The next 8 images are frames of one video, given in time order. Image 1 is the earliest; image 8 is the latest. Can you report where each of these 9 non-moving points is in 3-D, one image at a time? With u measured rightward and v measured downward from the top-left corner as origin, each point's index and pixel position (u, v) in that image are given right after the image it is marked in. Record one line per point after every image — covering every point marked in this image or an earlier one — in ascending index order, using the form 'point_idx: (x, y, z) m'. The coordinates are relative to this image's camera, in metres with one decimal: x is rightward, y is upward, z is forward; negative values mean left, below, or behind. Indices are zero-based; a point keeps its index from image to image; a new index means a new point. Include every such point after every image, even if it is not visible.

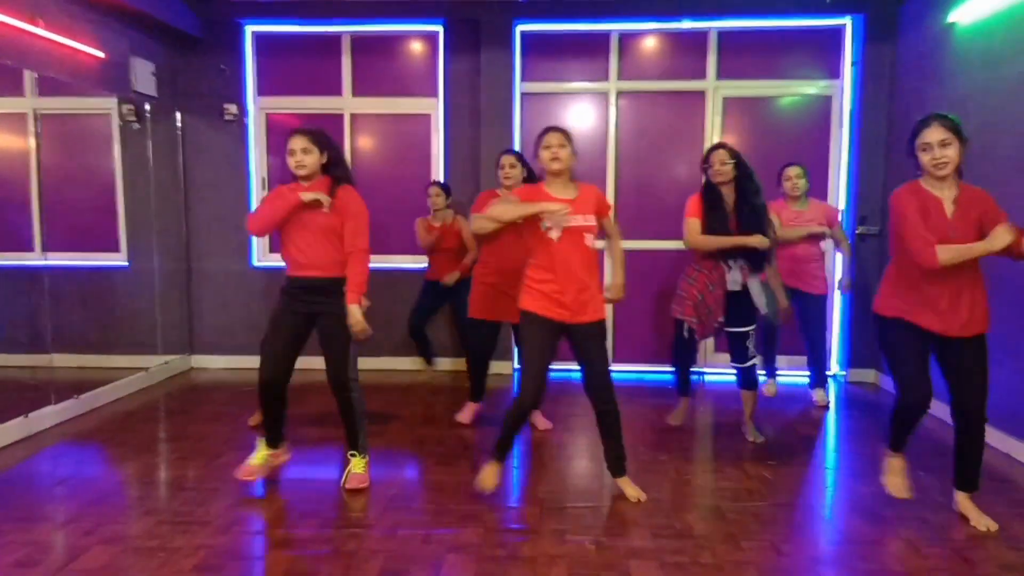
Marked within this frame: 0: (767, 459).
0: (+1.0, -0.7, +3.2) m
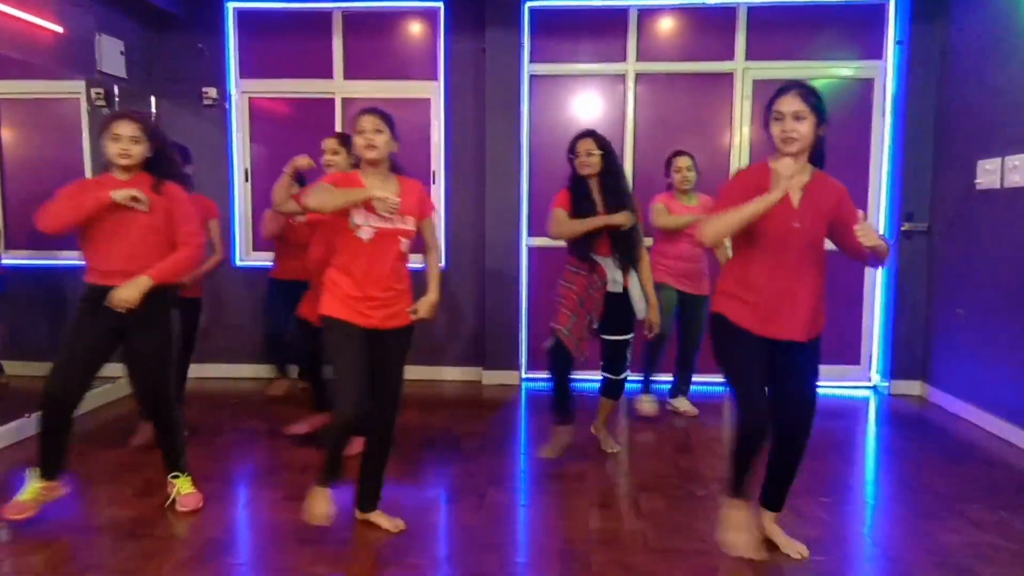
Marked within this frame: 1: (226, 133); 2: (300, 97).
0: (+1.1, -0.7, +2.8) m
1: (-1.6, +0.9, +4.4) m
2: (-1.2, +1.1, +4.5) m
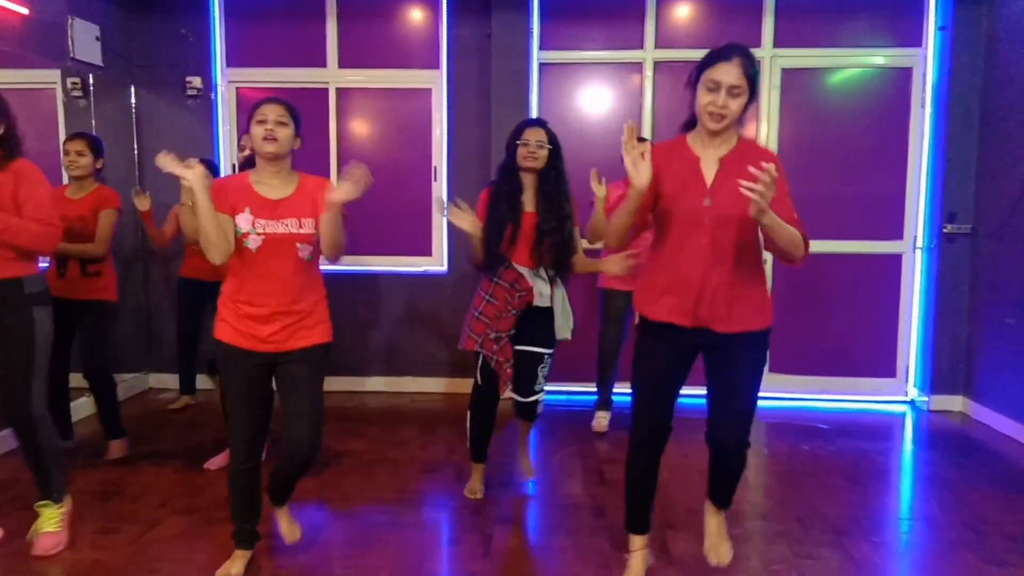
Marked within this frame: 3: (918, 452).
0: (+1.1, -0.8, +2.4) m
1: (-1.5, +0.8, +4.1) m
2: (-1.1, +1.0, +4.1) m
3: (+1.7, -0.7, +3.3) m
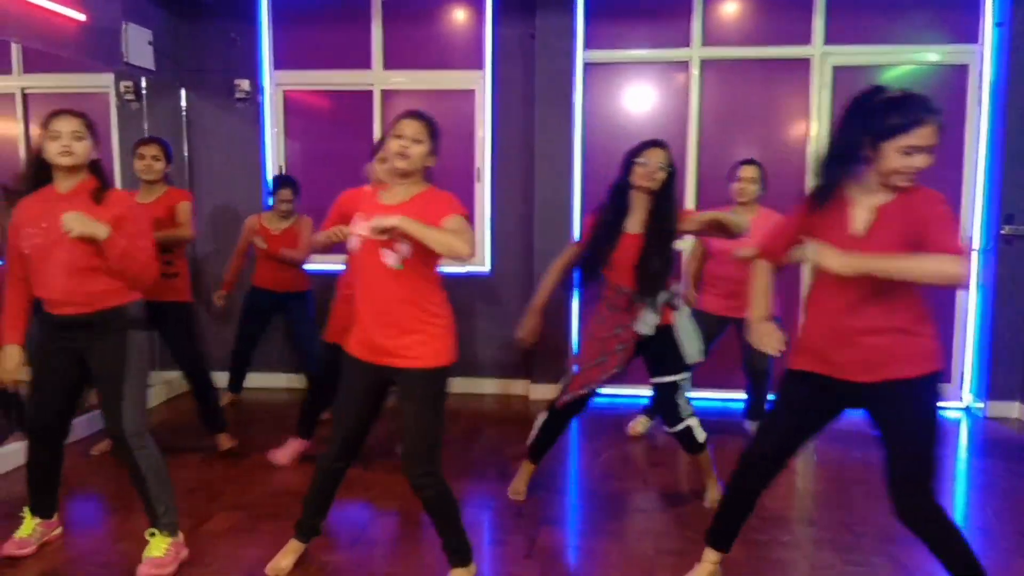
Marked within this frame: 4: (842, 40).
0: (+1.2, -0.8, +2.4) m
1: (-1.3, +0.8, +4.2) m
2: (-0.9, +1.0, +4.2) m
3: (+1.9, -0.7, +3.2) m
4: (+1.6, +1.2, +3.9) m
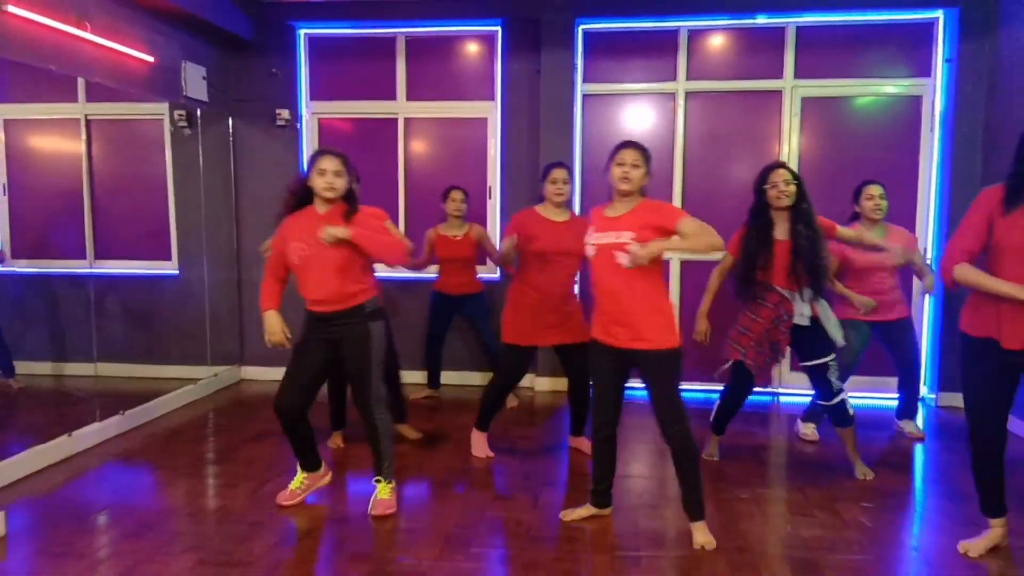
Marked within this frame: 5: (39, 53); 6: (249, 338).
0: (+1.3, -0.8, +2.9) m
1: (-1.3, +0.8, +4.7) m
2: (-0.9, +1.0, +4.7) m
3: (+1.9, -0.7, +3.7) m
4: (+1.7, +1.2, +4.4) m
5: (-1.9, +1.0, +3.3) m
6: (-1.6, -0.3, +4.9) m
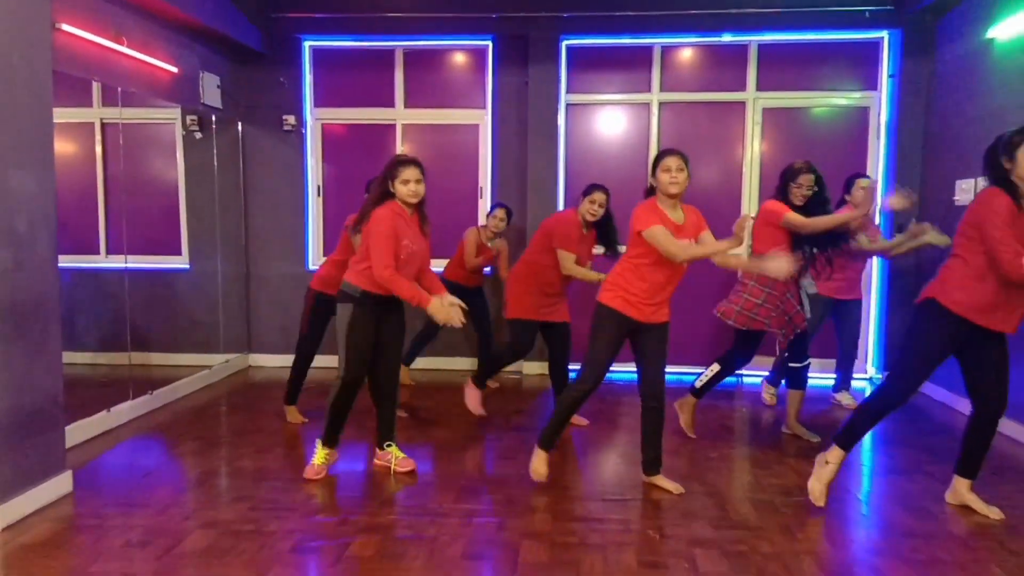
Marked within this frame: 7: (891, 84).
0: (+1.3, -0.7, +3.3) m
1: (-1.3, +0.9, +5.1) m
2: (-0.9, +1.1, +5.1) m
3: (+1.9, -0.7, +4.2) m
4: (+1.6, +1.2, +4.9) m
5: (-2.0, +1.0, +3.6) m
6: (-1.7, -0.3, +5.3) m
7: (+2.3, +1.2, +4.8) m
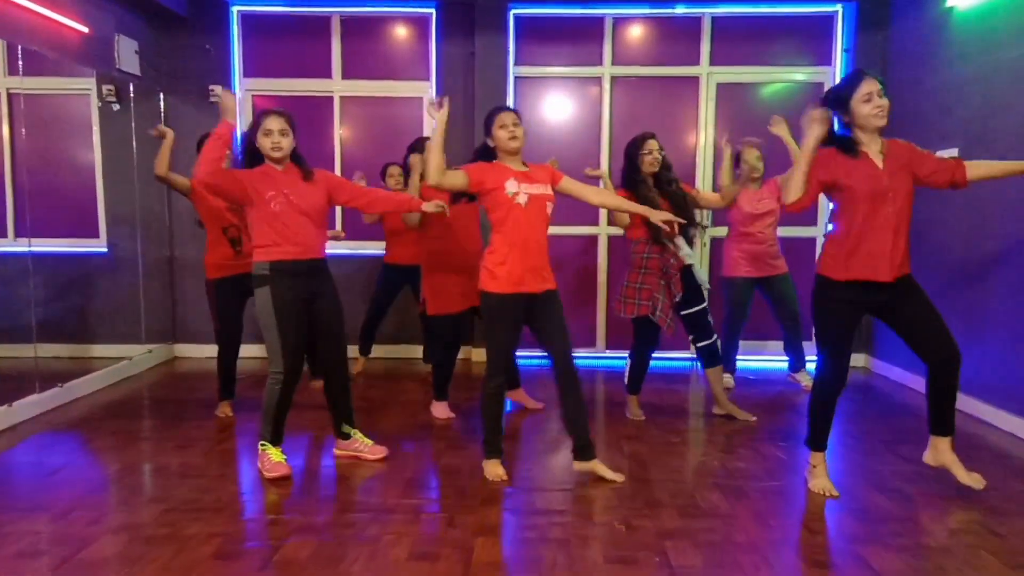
0: (+1.1, -0.6, +3.2) m
1: (-1.7, +1.0, +4.7) m
2: (-1.3, +1.2, +4.8) m
3: (+1.6, -0.6, +4.1) m
4: (+1.3, +1.4, +4.8) m
5: (-2.2, +1.1, +3.2) m
6: (-2.0, -0.2, +4.9) m
7: (+2.0, +1.3, +4.7) m
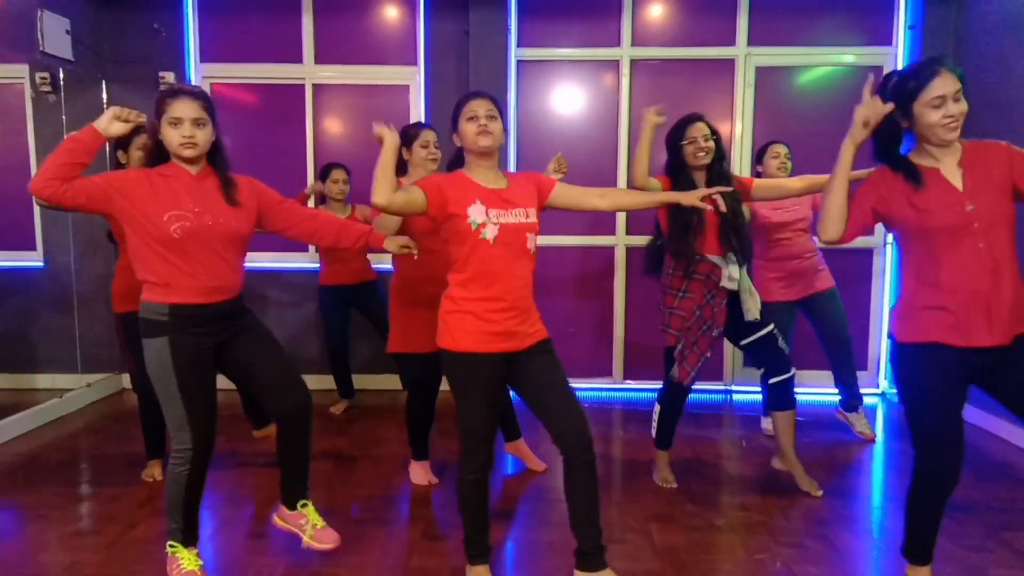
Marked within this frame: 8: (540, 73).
0: (+1.1, -0.7, +2.5) m
1: (-1.7, +0.8, +4.1) m
2: (-1.3, +1.1, +4.1) m
3: (+1.6, -0.7, +3.4) m
4: (+1.3, +1.3, +4.1) m
5: (-2.2, +1.0, +2.6) m
6: (-2.0, -0.3, +4.3) m
7: (+2.0, +1.2, +3.9) m
8: (+0.1, +1.1, +4.1) m
